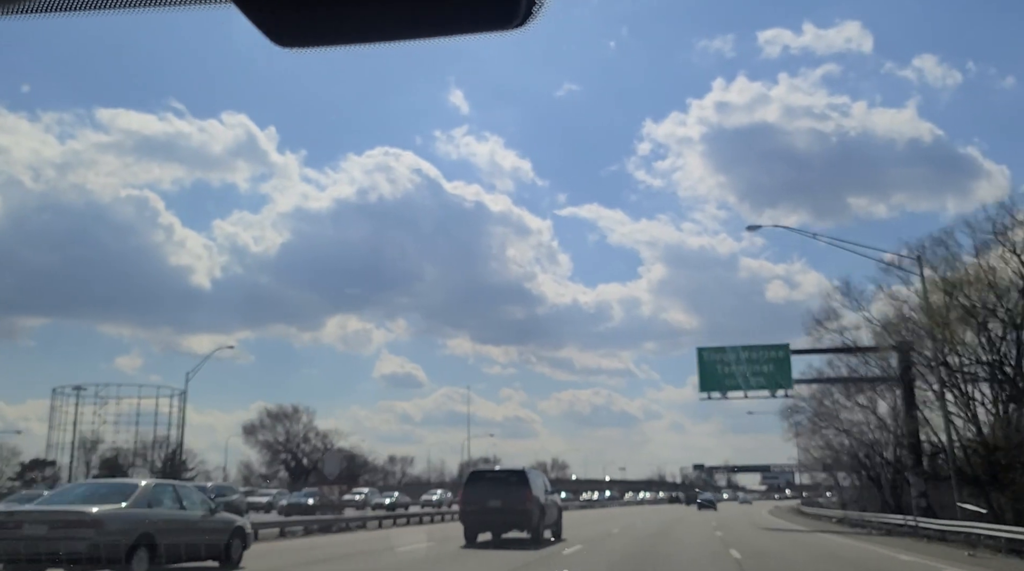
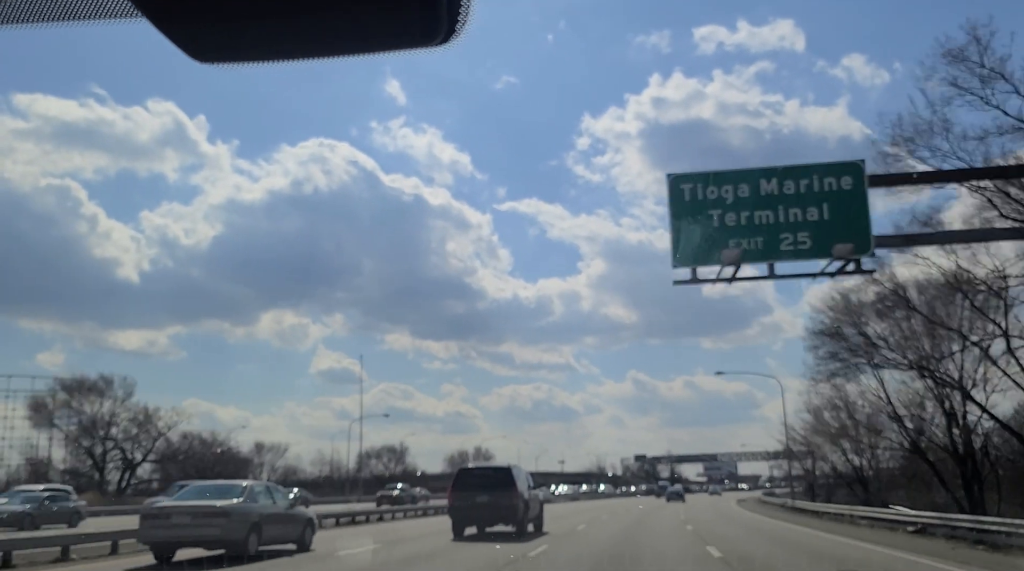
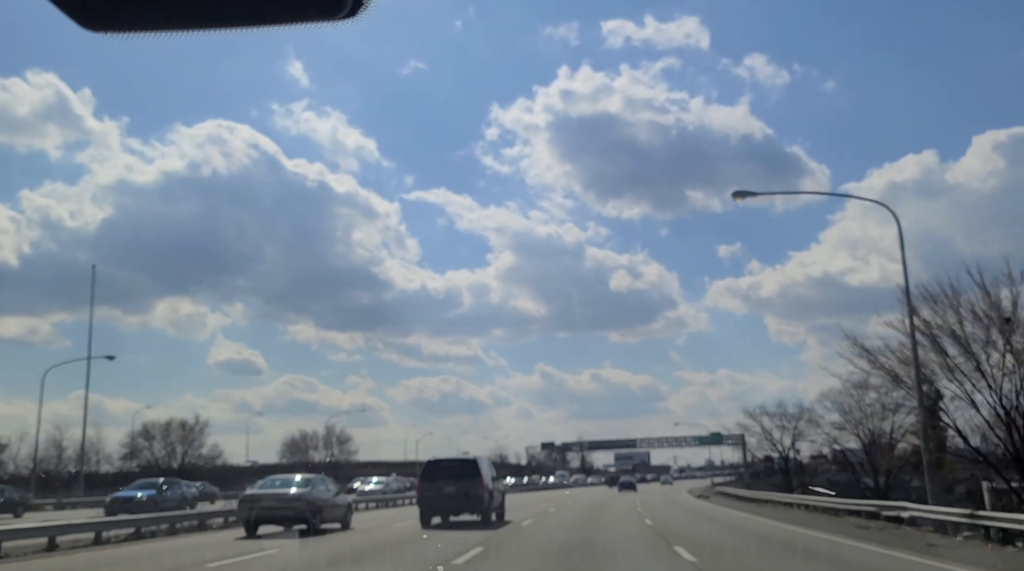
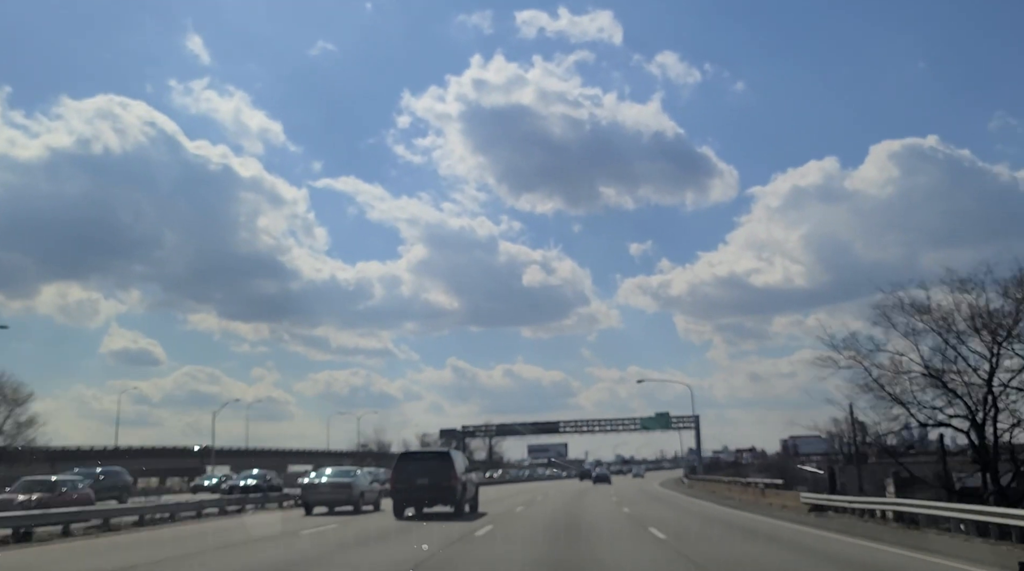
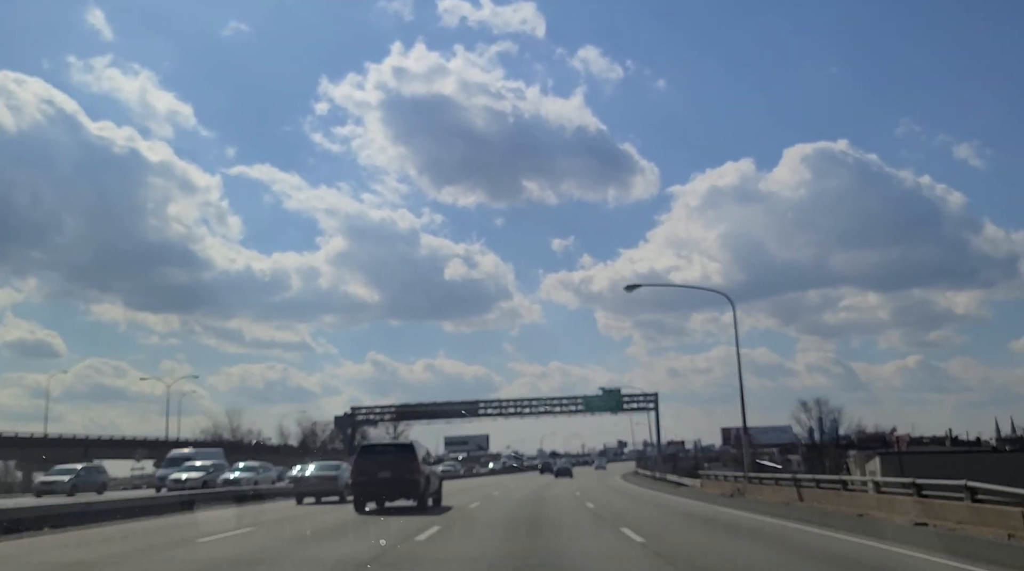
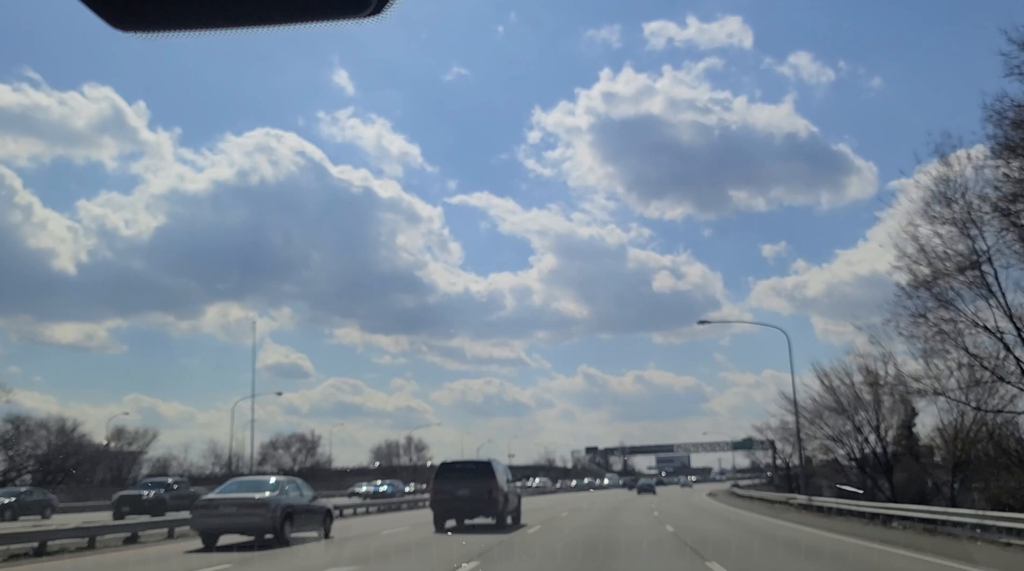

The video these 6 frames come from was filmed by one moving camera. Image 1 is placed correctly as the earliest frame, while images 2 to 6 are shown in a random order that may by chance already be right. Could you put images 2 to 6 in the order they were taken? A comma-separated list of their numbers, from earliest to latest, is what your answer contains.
2, 6, 3, 4, 5
